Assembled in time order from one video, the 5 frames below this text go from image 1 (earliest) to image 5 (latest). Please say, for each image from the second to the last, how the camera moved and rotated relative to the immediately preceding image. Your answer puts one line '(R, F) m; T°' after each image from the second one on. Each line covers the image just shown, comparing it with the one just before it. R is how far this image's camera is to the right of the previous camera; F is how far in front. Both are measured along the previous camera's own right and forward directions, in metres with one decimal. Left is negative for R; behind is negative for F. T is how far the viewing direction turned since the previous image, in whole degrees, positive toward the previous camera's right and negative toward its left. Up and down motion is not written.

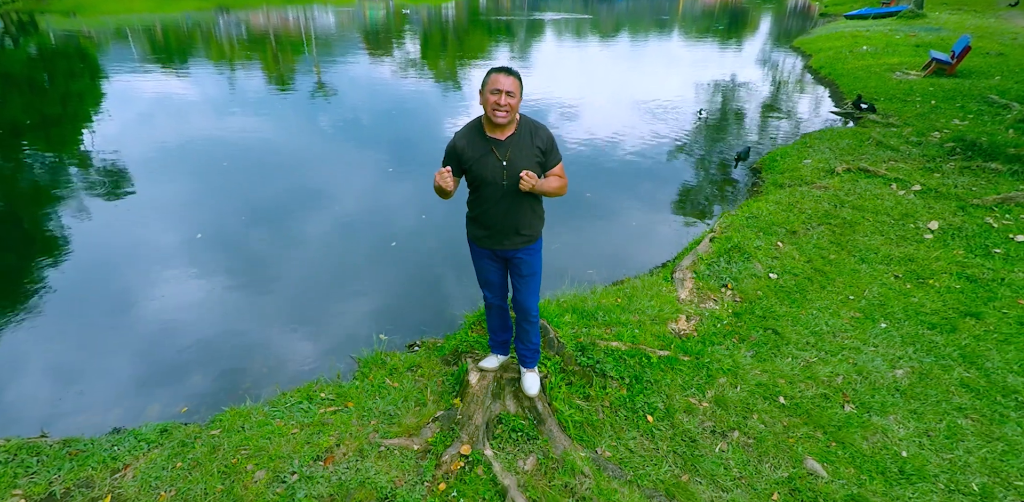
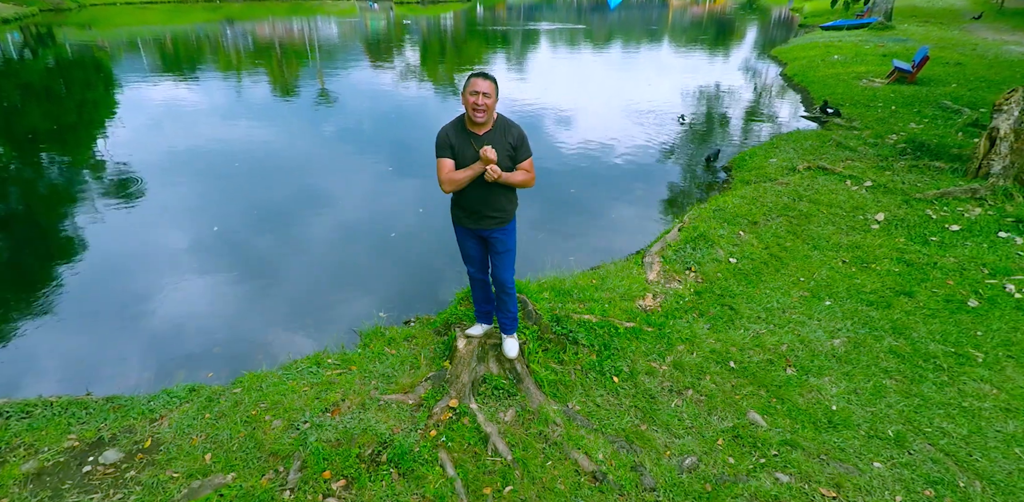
(+0.1, -0.6) m; 0°
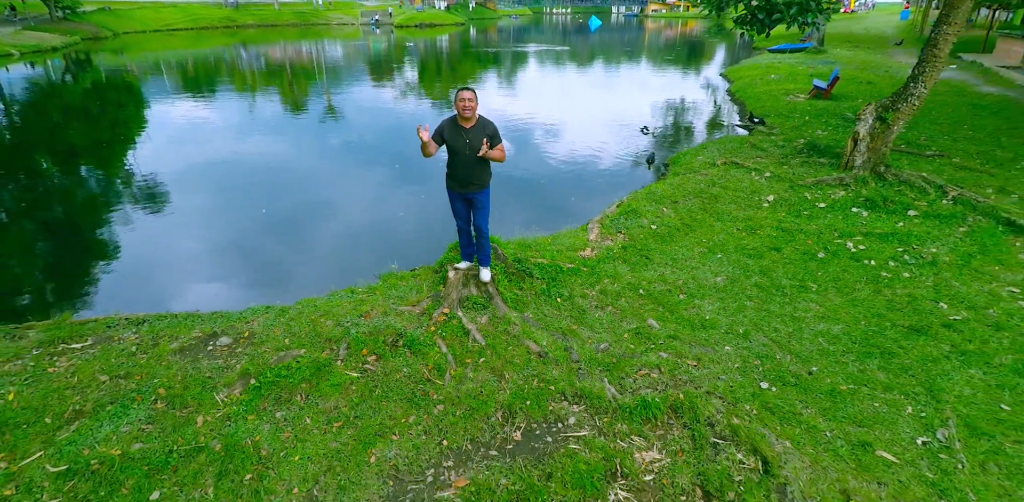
(+0.2, -1.9) m; +1°
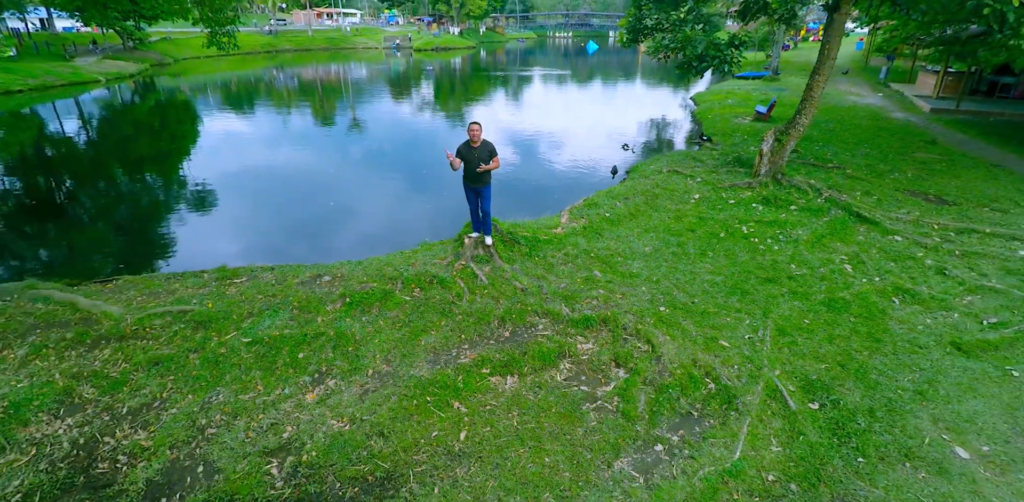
(+0.3, -3.2) m; -1°
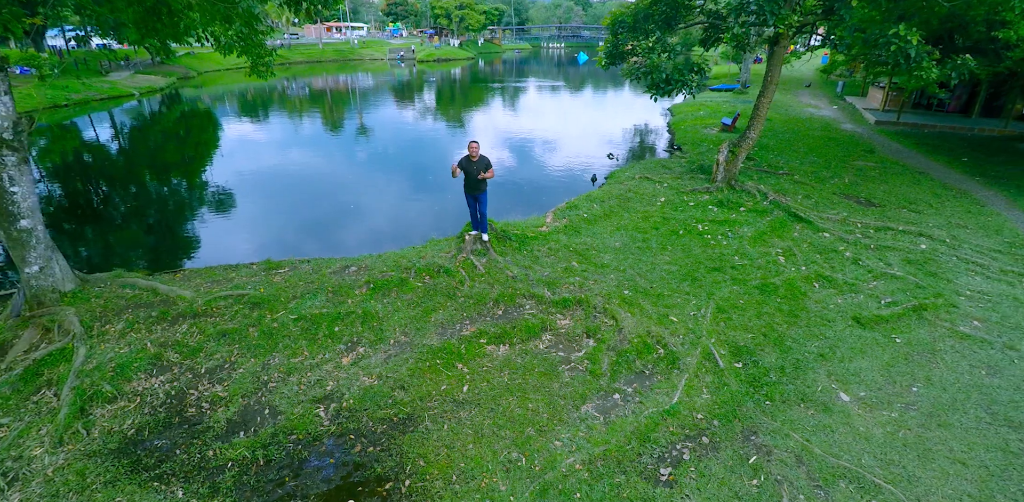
(+0.1, -2.0) m; 0°
